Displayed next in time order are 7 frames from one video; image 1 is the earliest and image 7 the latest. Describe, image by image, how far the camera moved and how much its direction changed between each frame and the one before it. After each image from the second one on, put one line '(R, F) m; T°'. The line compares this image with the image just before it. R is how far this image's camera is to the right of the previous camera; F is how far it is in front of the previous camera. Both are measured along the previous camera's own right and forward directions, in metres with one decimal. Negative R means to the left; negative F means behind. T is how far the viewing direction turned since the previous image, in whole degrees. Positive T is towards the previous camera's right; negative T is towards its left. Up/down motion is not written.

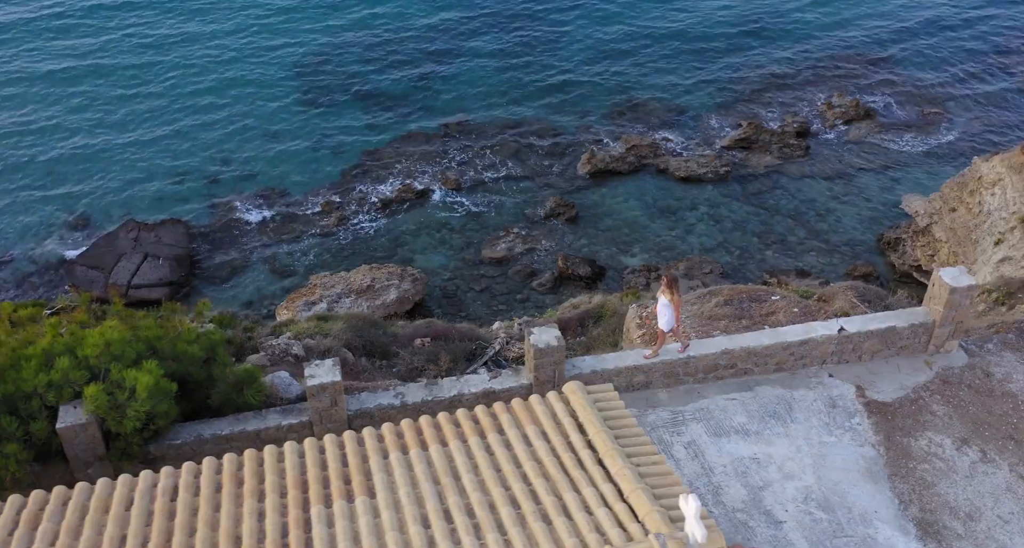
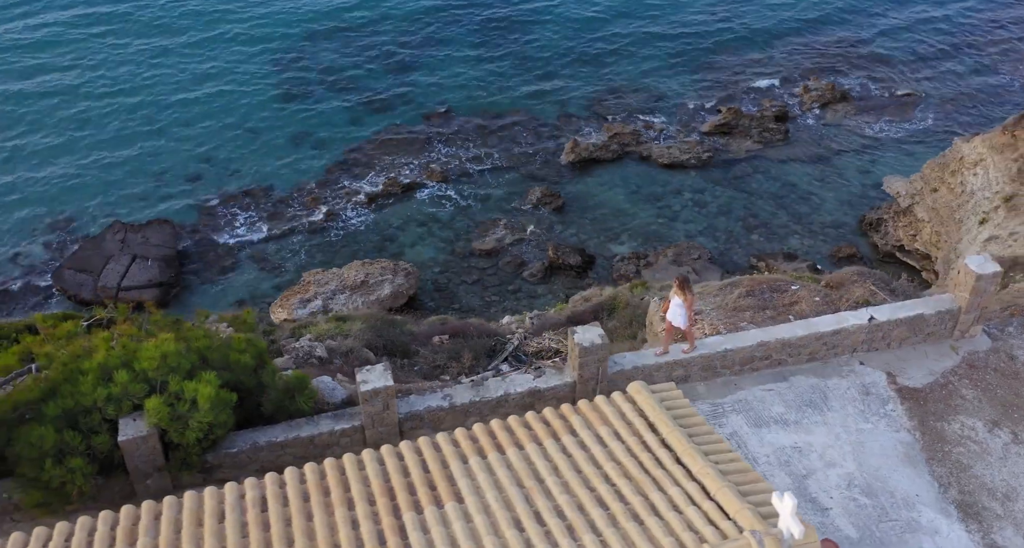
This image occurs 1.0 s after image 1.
(-0.8, -0.1) m; +2°
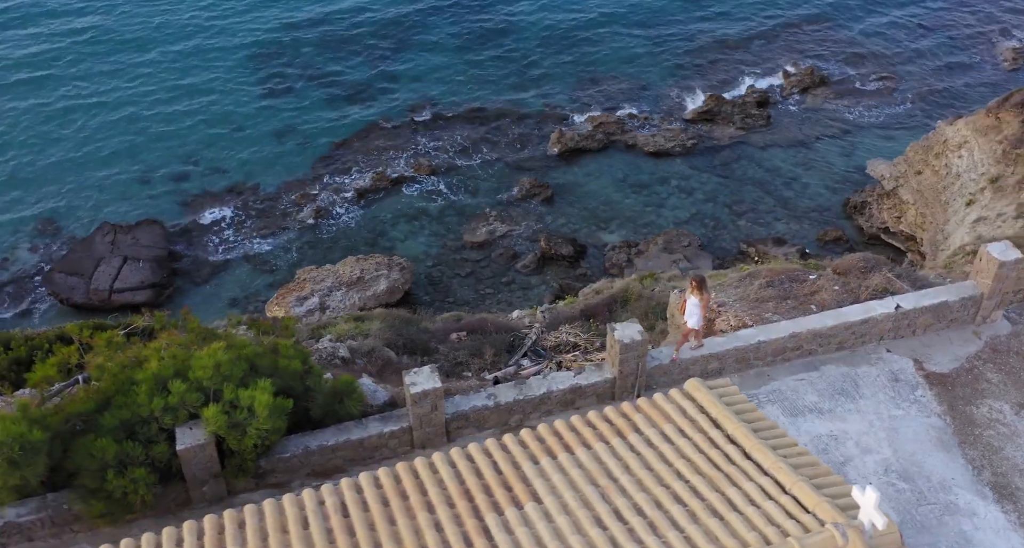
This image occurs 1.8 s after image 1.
(-0.8, -0.1) m; +1°
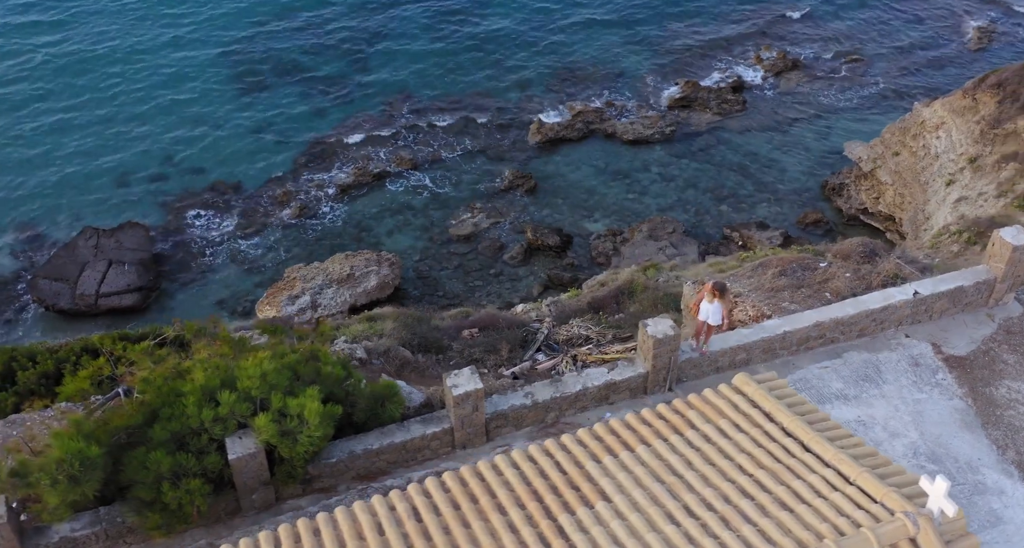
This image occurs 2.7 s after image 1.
(-0.8, -0.1) m; +2°
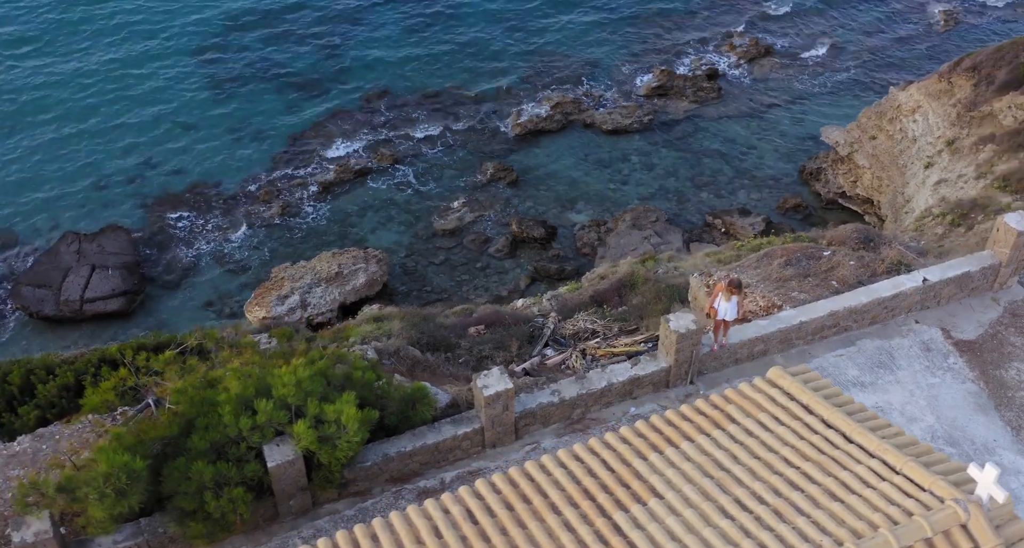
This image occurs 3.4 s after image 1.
(-0.6, -0.1) m; +2°
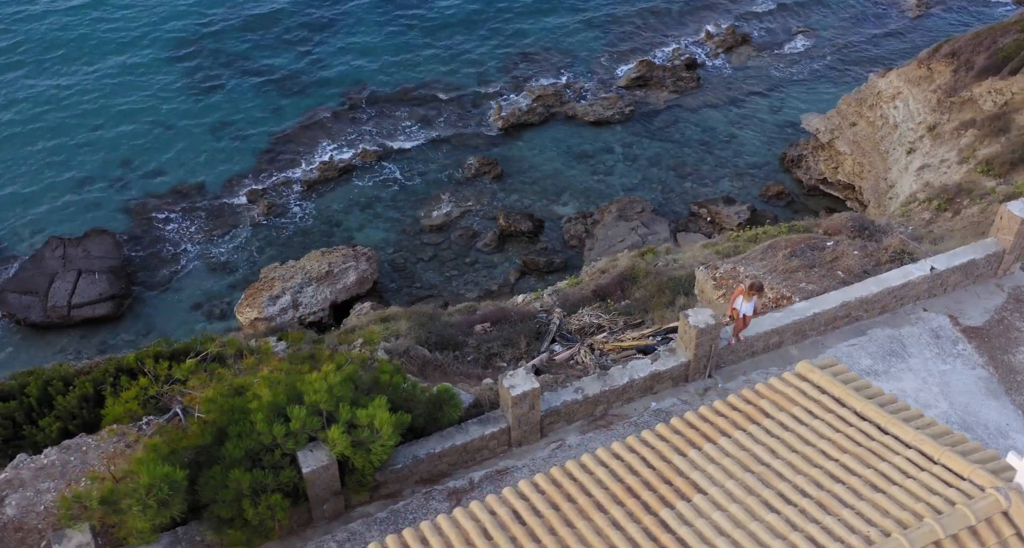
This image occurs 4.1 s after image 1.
(-0.6, -0.1) m; +1°
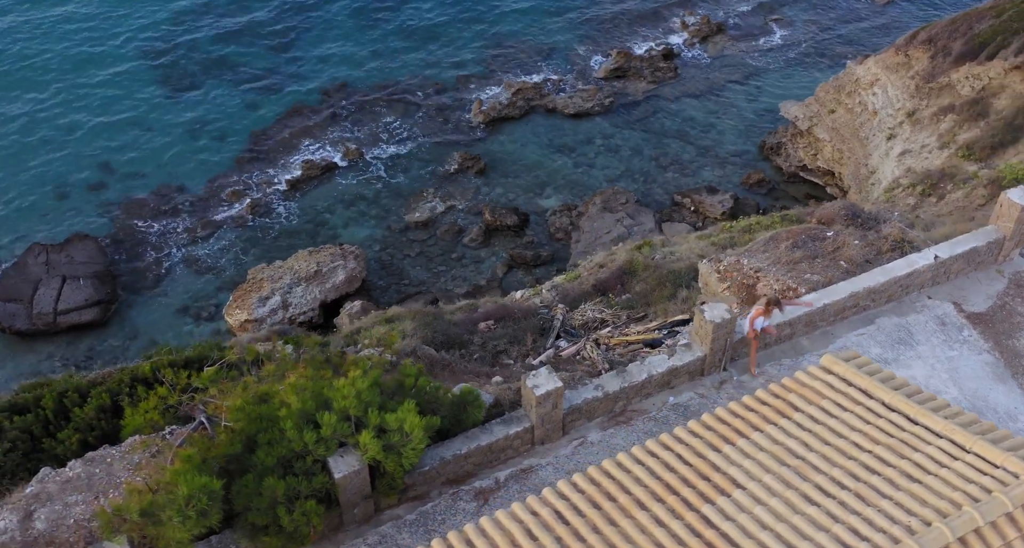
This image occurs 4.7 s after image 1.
(-0.5, -0.1) m; +1°
